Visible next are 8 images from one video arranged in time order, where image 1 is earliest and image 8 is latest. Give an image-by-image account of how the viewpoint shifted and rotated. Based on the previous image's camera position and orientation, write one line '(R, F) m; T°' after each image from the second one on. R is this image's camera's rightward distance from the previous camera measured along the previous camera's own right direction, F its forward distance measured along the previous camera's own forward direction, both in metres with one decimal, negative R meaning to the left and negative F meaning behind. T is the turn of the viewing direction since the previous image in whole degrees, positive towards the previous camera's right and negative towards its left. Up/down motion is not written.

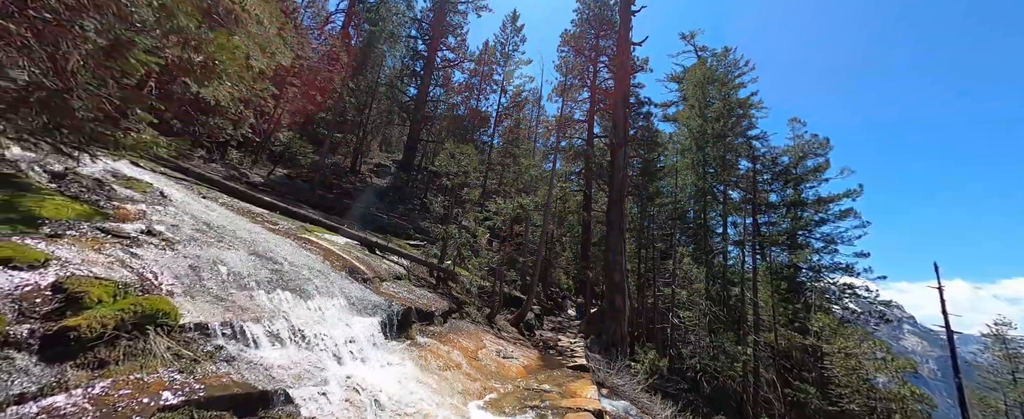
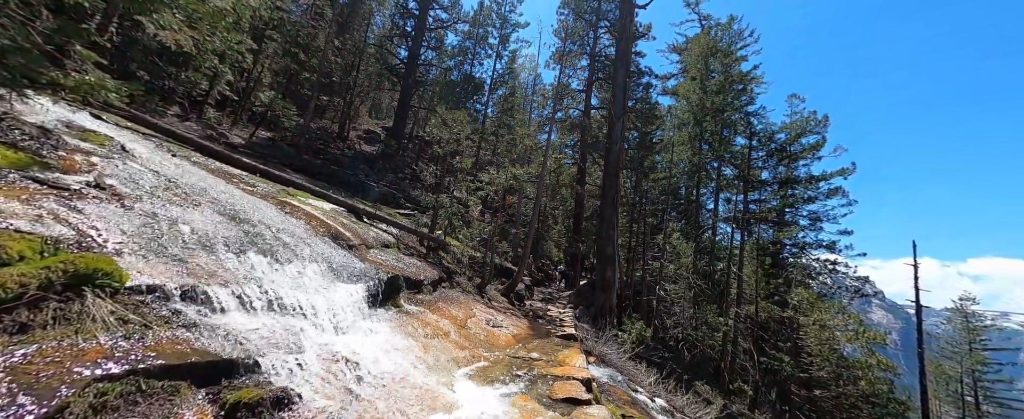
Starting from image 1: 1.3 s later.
(0.0, +0.2) m; +1°
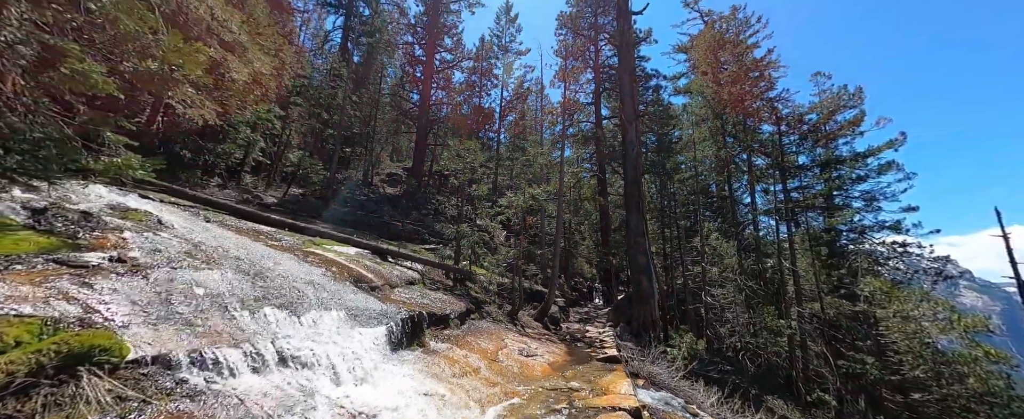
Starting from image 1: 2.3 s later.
(+0.2, +0.2) m; -4°
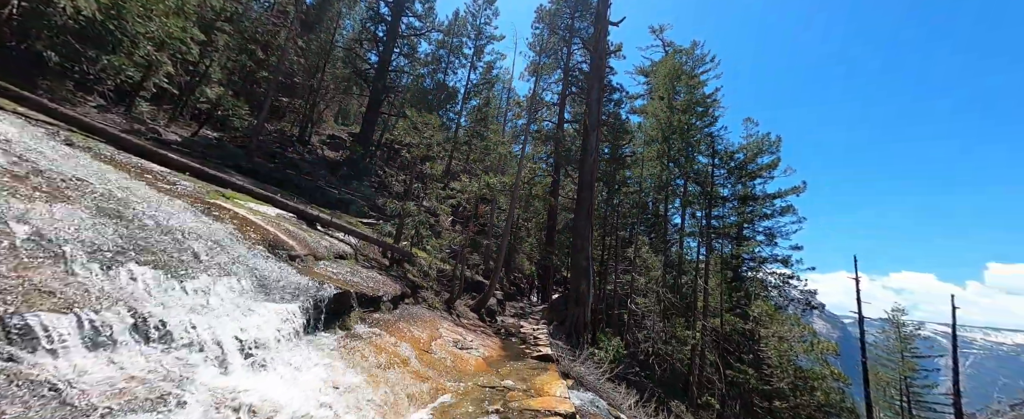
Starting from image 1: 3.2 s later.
(-0.2, +0.5) m; +9°
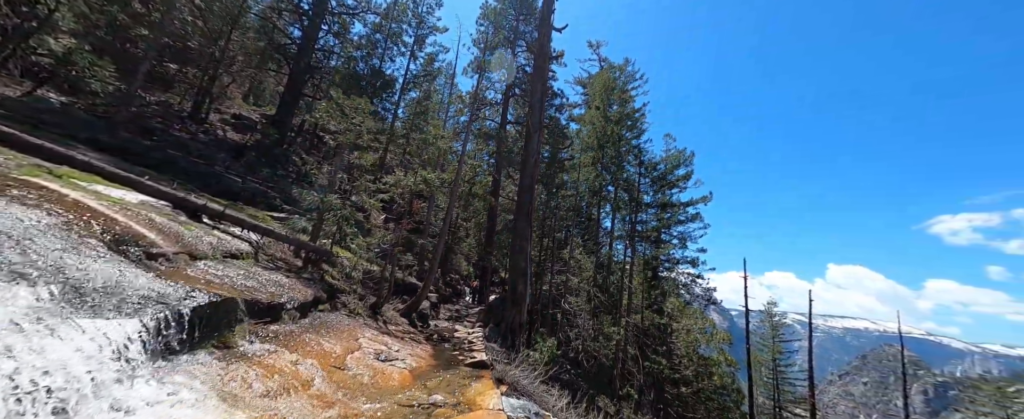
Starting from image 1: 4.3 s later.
(0.0, +0.5) m; +10°
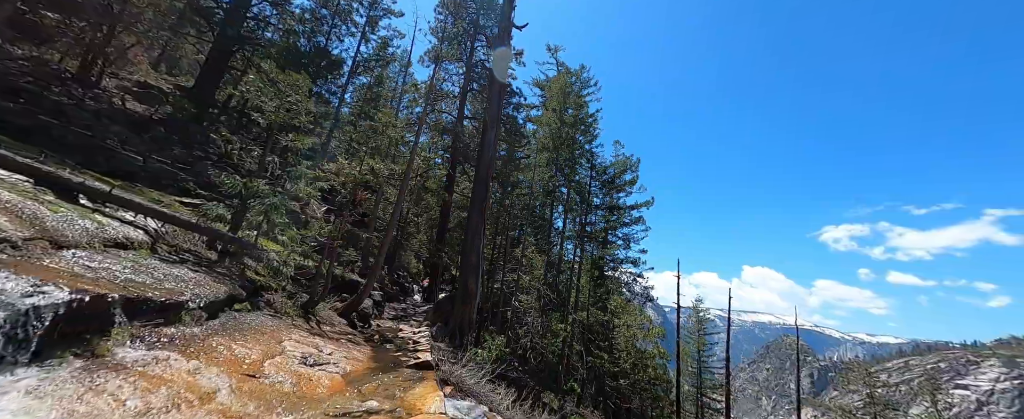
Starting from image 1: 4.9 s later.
(0.0, +0.3) m; +8°
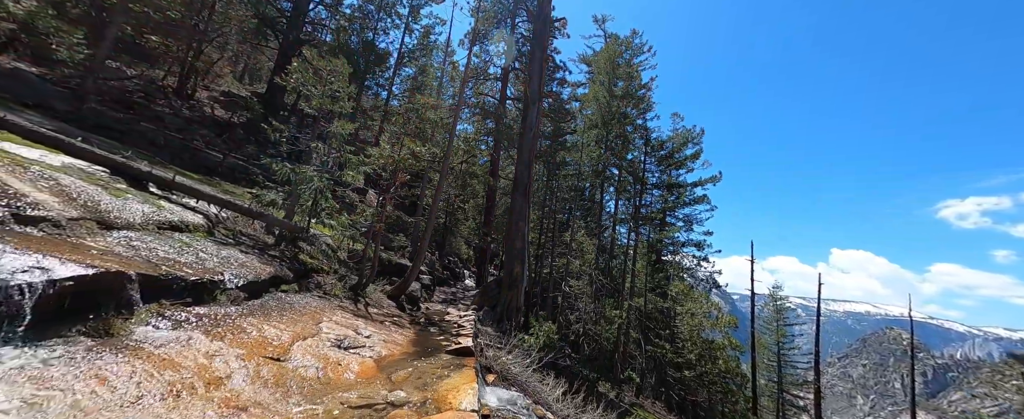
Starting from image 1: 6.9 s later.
(+0.2, +0.6) m; -9°
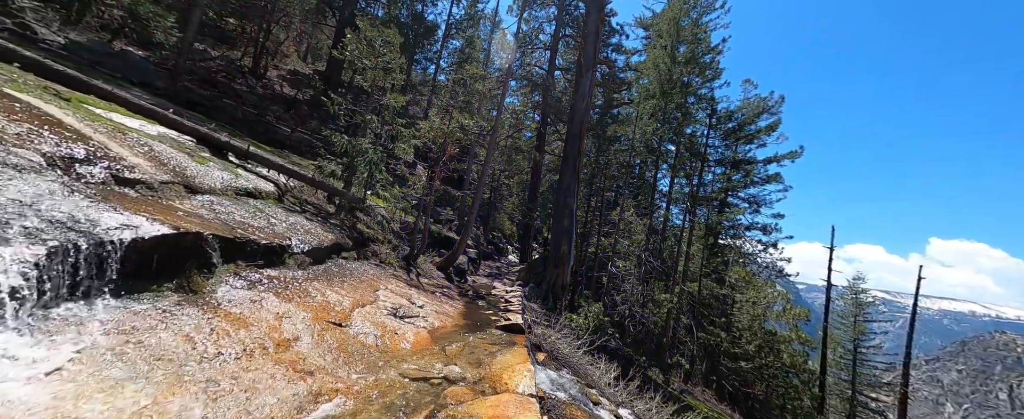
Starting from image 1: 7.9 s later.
(-0.2, +0.3) m; -7°
